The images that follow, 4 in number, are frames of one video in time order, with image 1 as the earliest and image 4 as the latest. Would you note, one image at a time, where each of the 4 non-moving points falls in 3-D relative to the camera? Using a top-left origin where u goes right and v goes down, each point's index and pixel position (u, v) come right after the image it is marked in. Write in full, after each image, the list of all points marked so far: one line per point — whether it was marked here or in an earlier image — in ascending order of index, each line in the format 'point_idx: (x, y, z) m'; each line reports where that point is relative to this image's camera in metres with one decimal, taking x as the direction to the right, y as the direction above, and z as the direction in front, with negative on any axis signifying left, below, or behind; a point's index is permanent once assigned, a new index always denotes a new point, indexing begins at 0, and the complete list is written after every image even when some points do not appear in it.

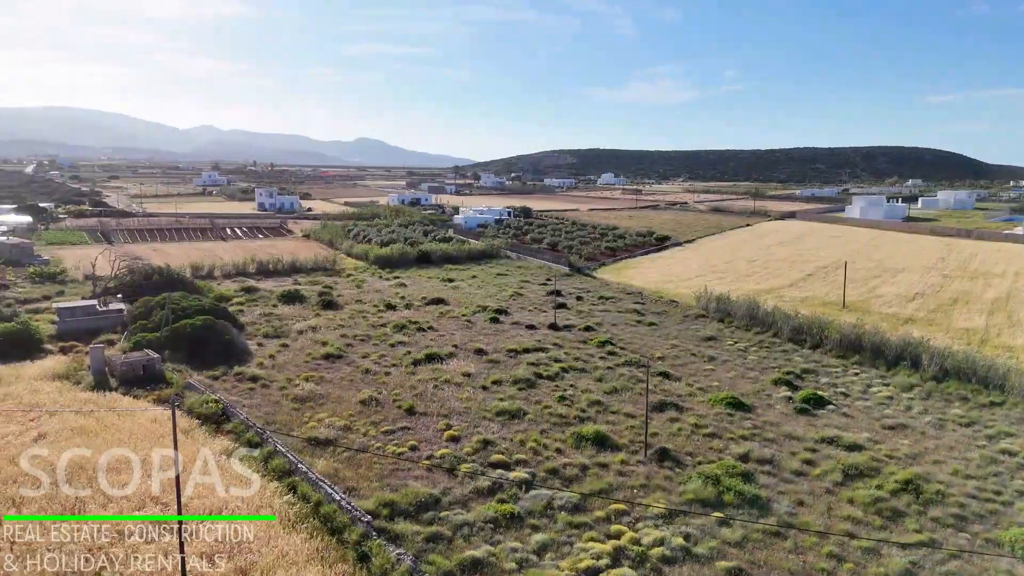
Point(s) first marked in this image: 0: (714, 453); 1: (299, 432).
0: (+4.6, -3.8, +16.7) m
1: (-5.2, -3.5, +17.7) m
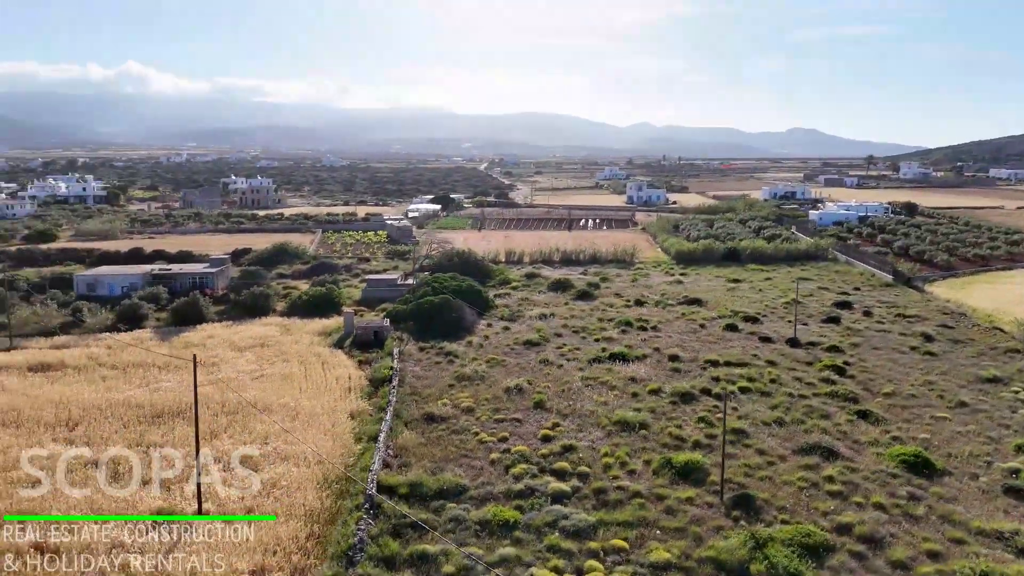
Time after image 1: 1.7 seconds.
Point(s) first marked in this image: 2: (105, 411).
0: (+5.4, -4.2, +13.4) m
1: (-2.3, -3.1, +19.3) m
2: (-10.7, -3.2, +19.2) m
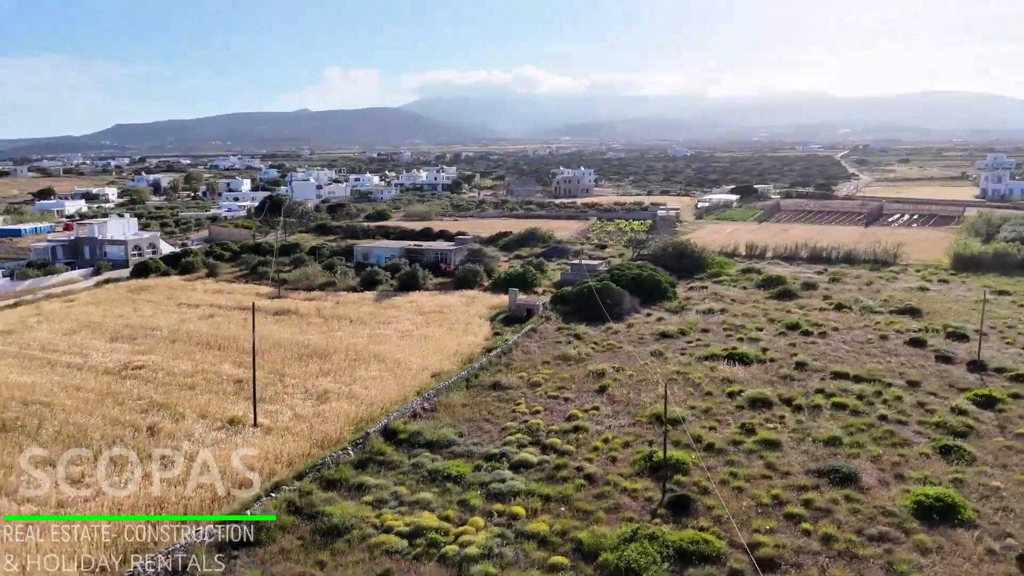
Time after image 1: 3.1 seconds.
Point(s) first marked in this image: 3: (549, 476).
0: (+3.8, -4.1, +12.4) m
1: (-0.3, -2.5, +21.2) m
2: (-7.8, -2.0, +24.8) m
3: (+0.8, -3.8, +14.7) m
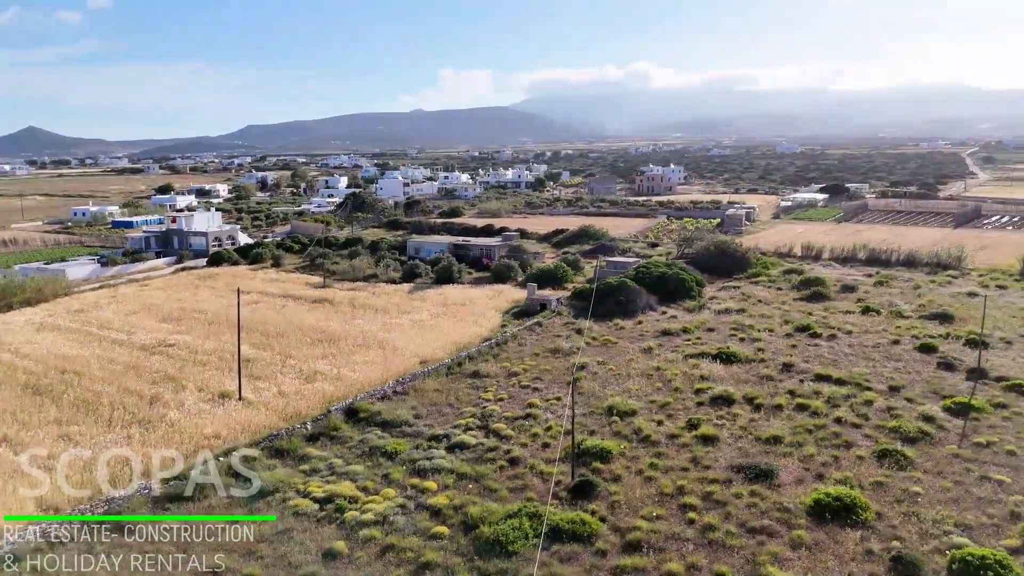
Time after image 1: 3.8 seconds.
0: (+2.0, -4.0, +12.9) m
1: (-0.8, -2.3, +22.2) m
2: (-7.8, -1.6, +26.8) m
3: (-0.7, -3.6, +15.6) m
